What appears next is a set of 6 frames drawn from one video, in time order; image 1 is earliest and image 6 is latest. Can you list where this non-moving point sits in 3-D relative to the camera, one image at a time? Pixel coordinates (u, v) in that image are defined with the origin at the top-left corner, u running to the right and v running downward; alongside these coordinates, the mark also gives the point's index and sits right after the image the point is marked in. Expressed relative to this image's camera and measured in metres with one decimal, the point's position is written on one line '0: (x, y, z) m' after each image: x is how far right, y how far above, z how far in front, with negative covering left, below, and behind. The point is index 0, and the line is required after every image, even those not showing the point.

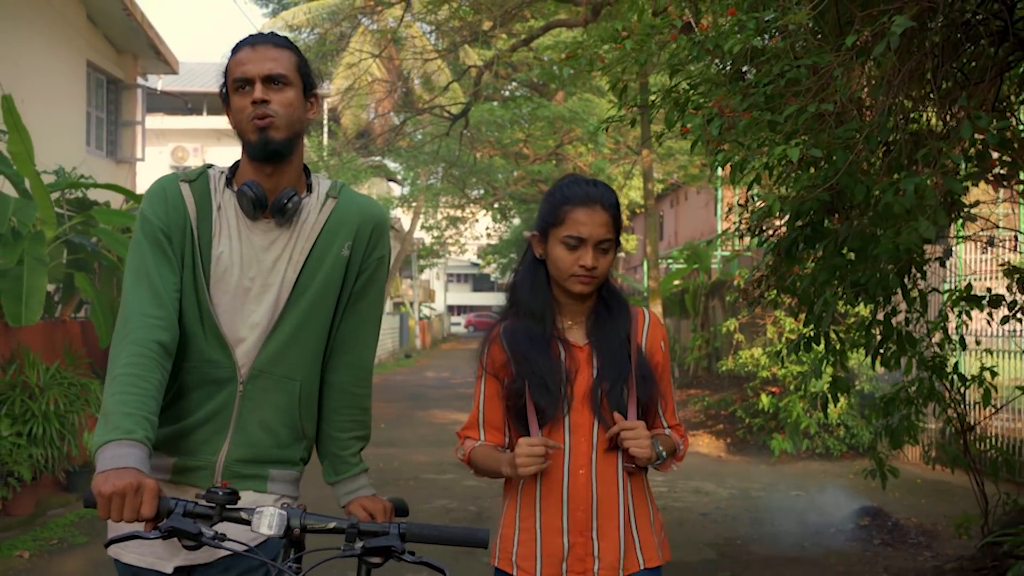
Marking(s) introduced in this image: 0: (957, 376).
0: (+2.6, -0.5, +5.9) m
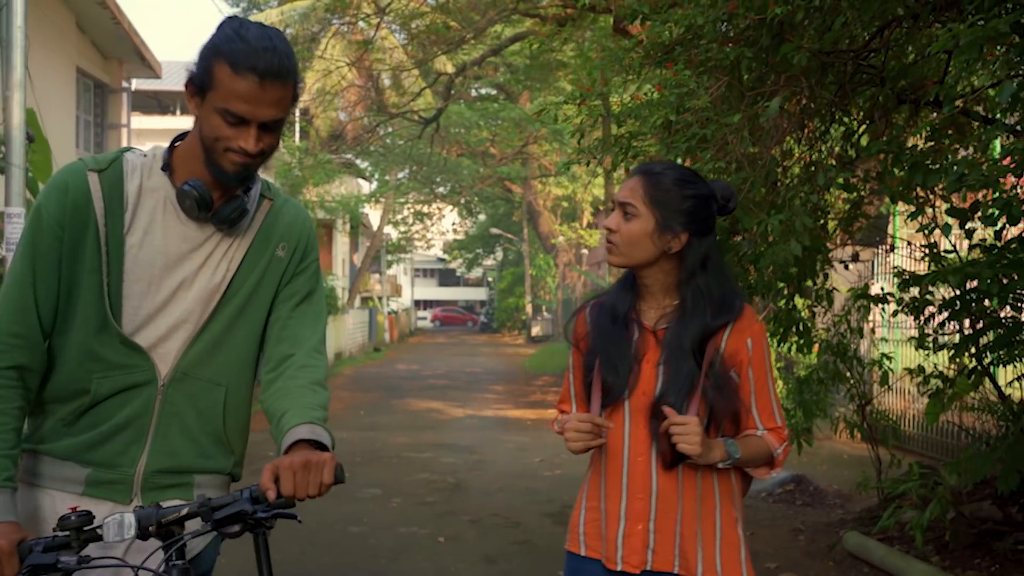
0: (+2.4, -0.5, +7.2) m
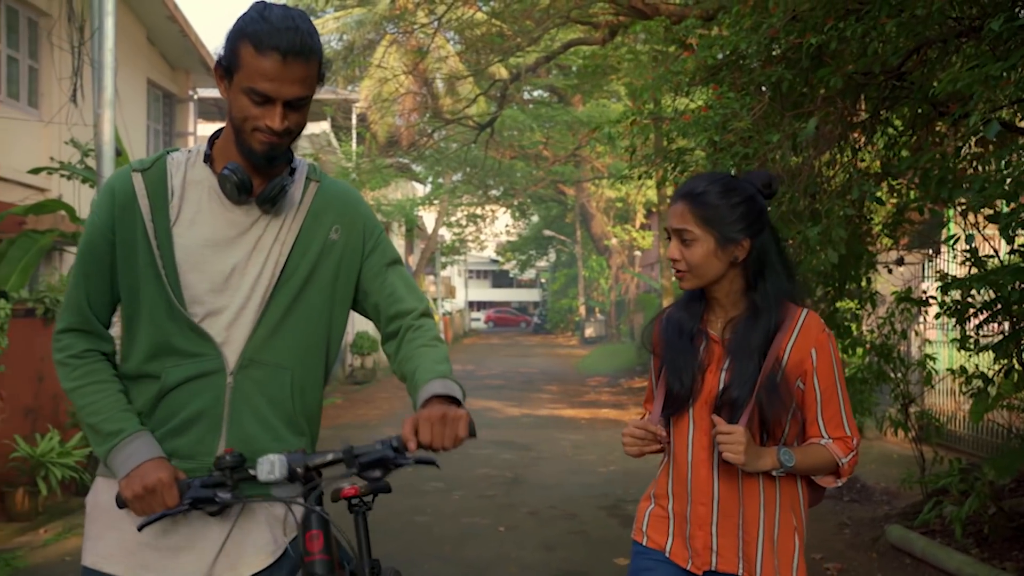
0: (+2.8, -0.5, +7.4) m
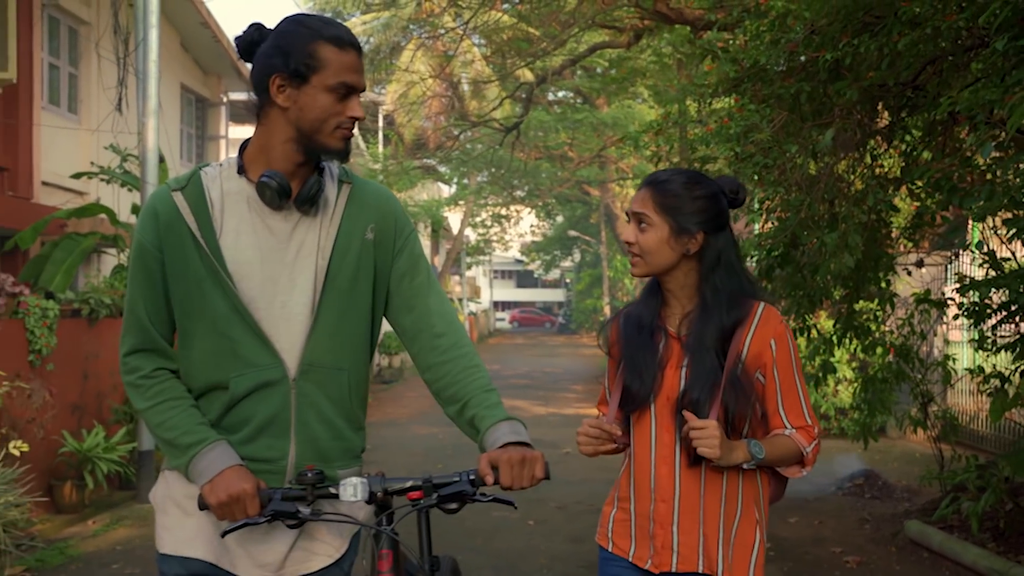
0: (+3.0, -0.5, +7.6) m
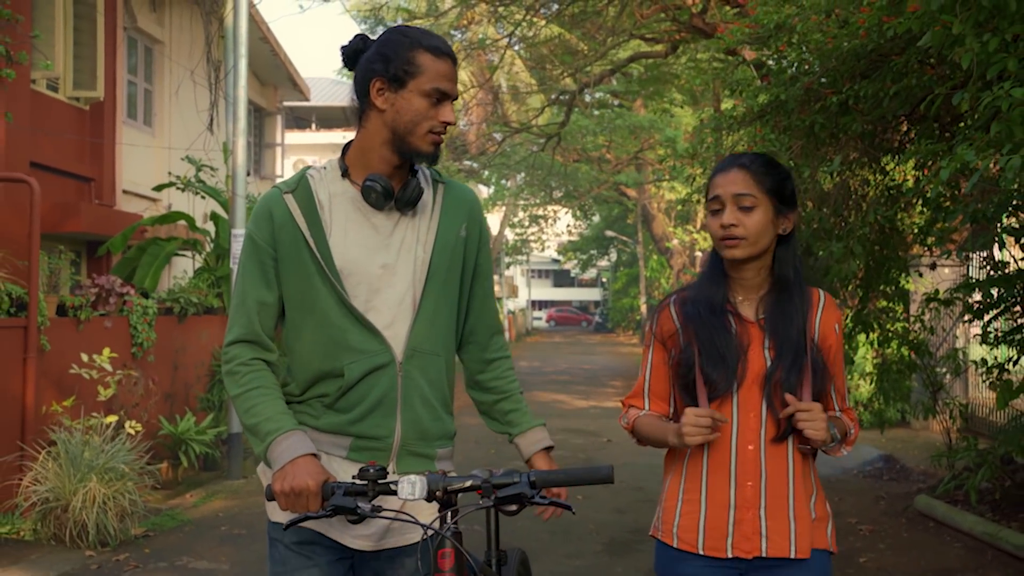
0: (+3.5, -0.5, +8.5) m
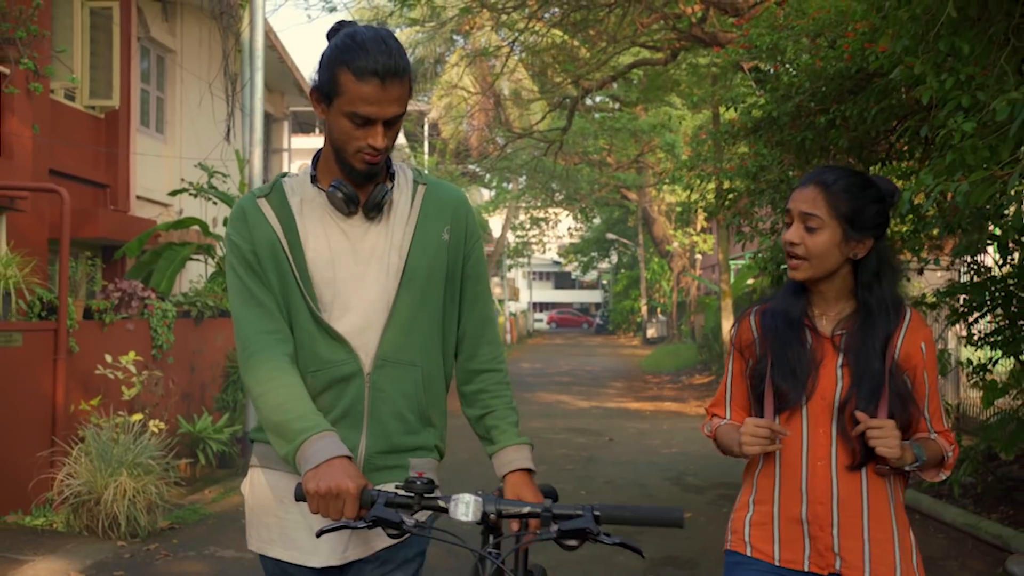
0: (+3.5, -0.6, +8.9) m
